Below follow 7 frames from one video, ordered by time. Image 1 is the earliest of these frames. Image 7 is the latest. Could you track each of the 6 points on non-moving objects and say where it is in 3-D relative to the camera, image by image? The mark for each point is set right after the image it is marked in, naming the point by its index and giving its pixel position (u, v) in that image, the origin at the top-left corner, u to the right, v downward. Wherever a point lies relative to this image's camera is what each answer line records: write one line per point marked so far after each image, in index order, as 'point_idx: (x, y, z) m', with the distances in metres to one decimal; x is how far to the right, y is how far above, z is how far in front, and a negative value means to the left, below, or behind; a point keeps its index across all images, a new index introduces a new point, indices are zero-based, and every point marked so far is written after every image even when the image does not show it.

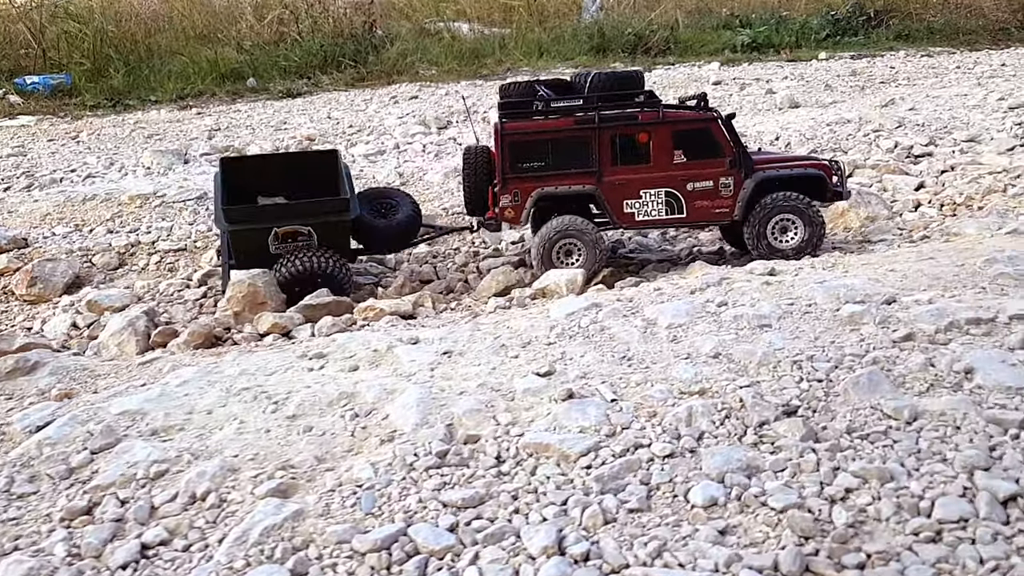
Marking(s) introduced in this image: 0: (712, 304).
0: (+1.6, -0.1, +4.5) m
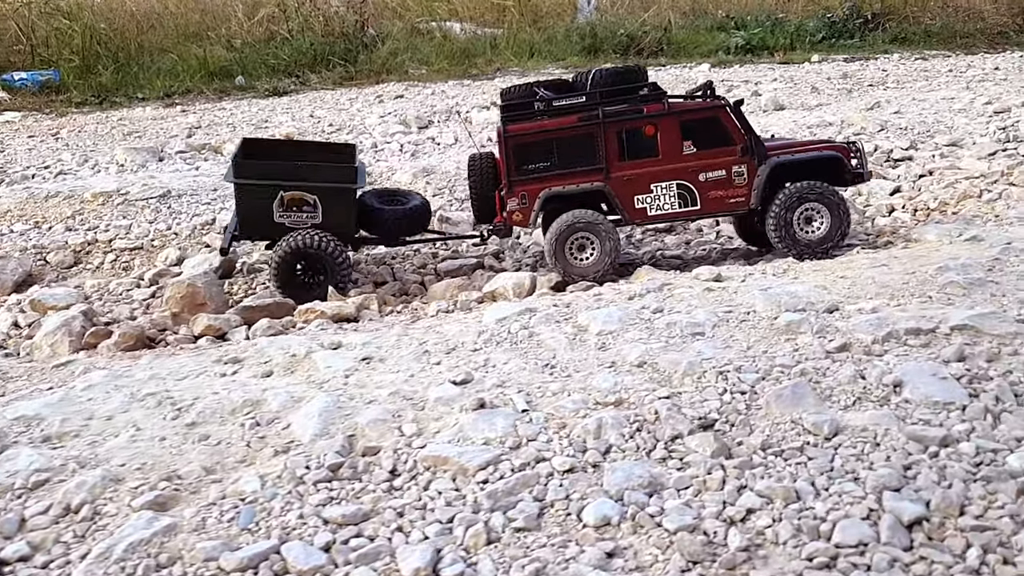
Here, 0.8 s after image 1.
0: (+1.1, -0.2, +4.4) m
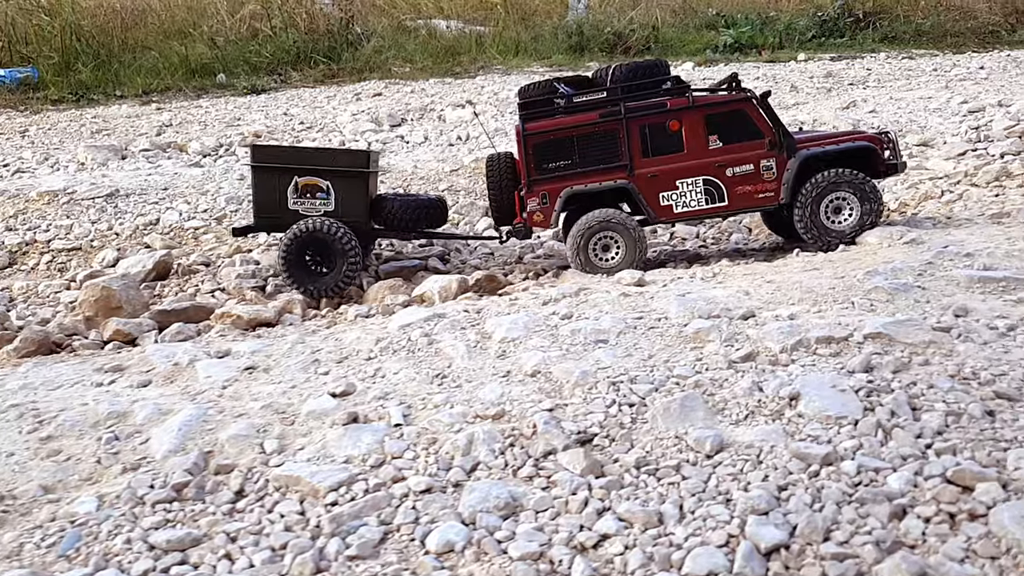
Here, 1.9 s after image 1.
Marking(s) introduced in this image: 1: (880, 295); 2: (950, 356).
0: (+0.3, -0.2, +4.2) m
1: (+2.8, -0.1, +4.4) m
2: (+2.8, -0.4, +3.6) m
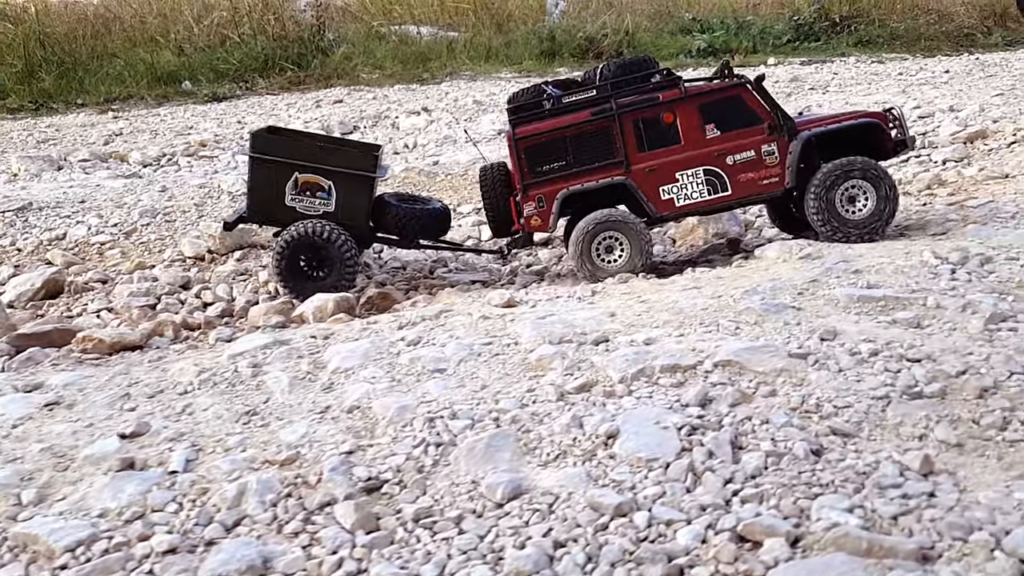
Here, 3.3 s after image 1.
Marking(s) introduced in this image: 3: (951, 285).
0: (-0.8, -0.4, +3.9) m
1: (+1.7, -0.2, +4.1) m
2: (+1.7, -0.6, +3.4) m
3: (+3.5, 0.0, +4.5) m
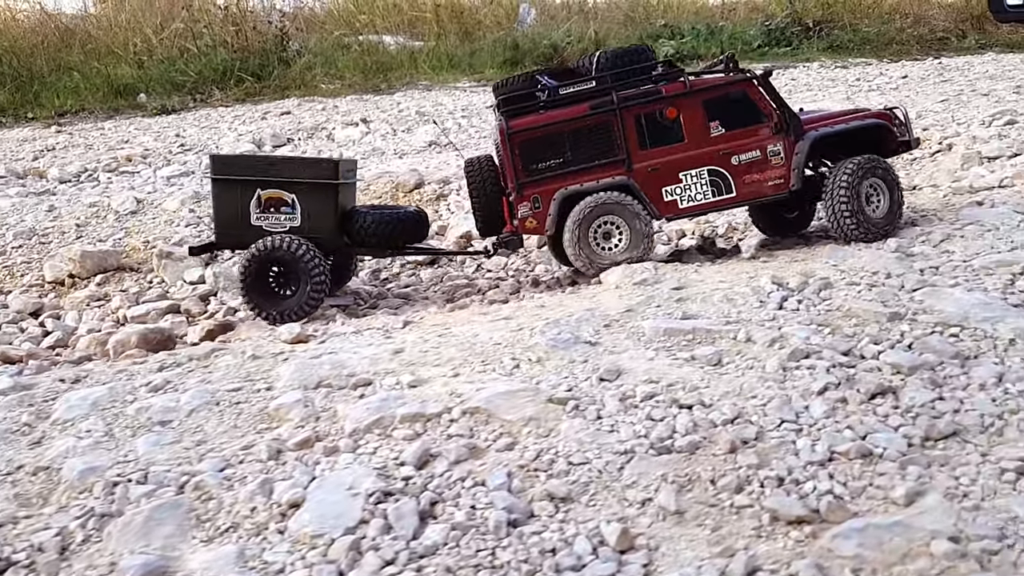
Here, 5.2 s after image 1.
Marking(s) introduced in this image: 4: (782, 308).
0: (-2.3, -0.7, +3.6) m
1: (+0.2, -0.4, +3.8) m
2: (+0.2, -0.8, +3.1) m
3: (+1.9, -0.2, +4.2) m
4: (+2.1, -0.2, +4.3) m
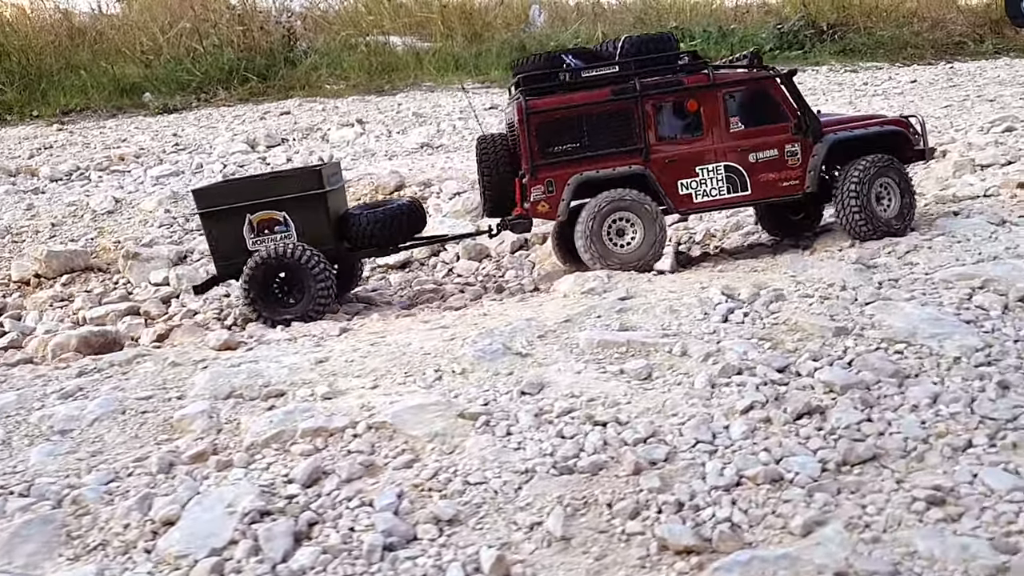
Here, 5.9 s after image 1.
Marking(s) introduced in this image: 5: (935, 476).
0: (-2.8, -0.7, +3.5) m
1: (-0.3, -0.5, +3.7) m
2: (-0.4, -0.9, +3.0) m
3: (+1.4, -0.3, +4.0) m
4: (+1.6, -0.2, +4.1) m
5: (+2.0, -0.9, +2.7) m
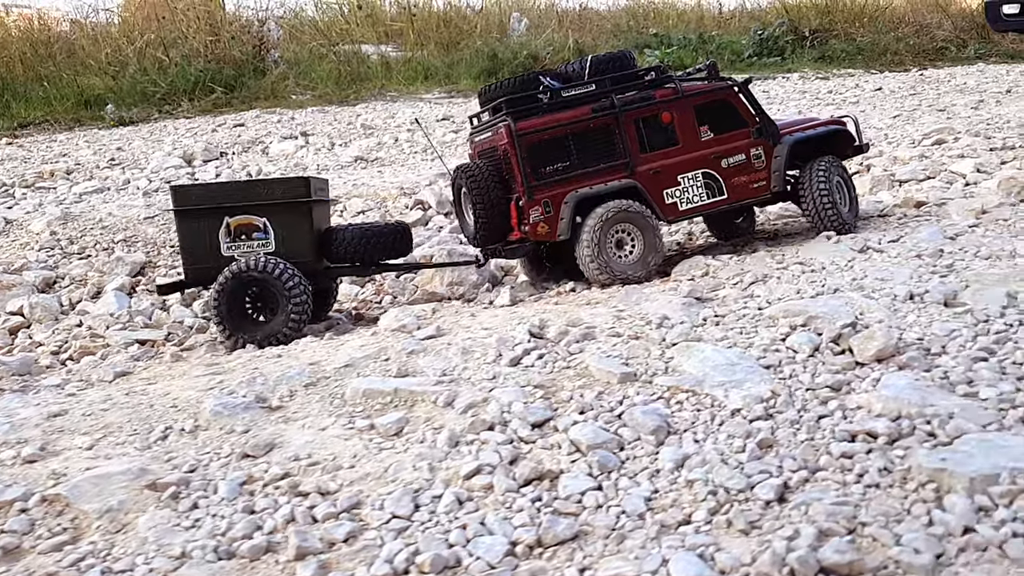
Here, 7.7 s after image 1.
0: (-4.4, -1.0, +3.2) m
1: (-1.9, -0.8, +3.4) m
2: (-1.9, -1.2, +2.7) m
3: (-0.1, -0.6, +3.7) m
4: (0.0, -0.5, +3.9) m
5: (+0.5, -1.2, +2.4) m
